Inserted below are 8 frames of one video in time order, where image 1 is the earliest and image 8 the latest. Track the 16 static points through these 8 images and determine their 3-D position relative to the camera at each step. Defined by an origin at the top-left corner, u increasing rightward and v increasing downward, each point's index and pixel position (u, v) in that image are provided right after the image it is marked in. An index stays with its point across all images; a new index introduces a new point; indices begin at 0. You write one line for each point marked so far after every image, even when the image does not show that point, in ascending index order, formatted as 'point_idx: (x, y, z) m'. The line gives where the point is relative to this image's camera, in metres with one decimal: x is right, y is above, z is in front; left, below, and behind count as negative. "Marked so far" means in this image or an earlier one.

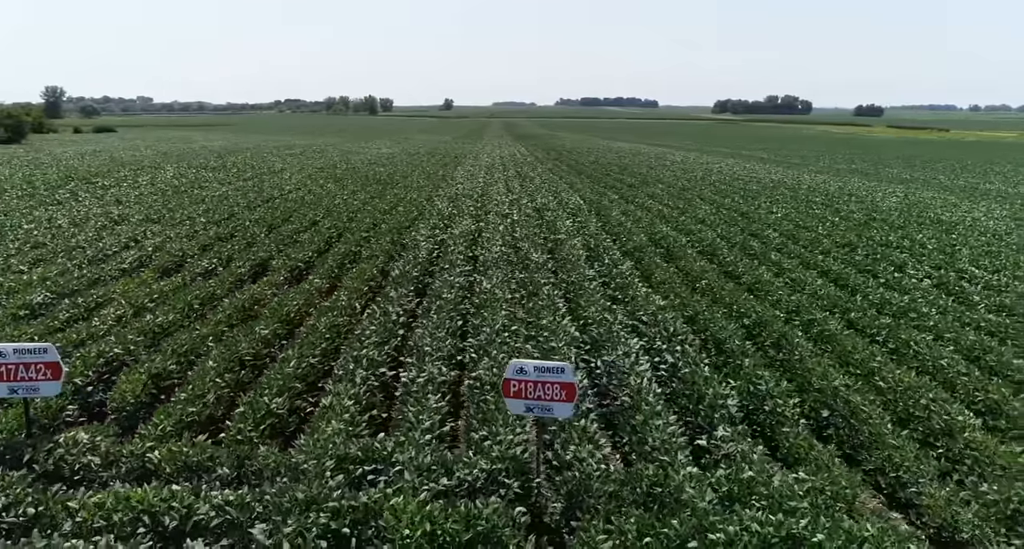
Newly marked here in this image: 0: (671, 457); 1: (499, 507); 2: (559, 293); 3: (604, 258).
0: (+1.7, -2.0, +8.0) m
1: (-0.1, -2.3, +7.0) m
2: (+0.9, -0.3, +14.0) m
3: (+2.2, +0.4, +17.2) m
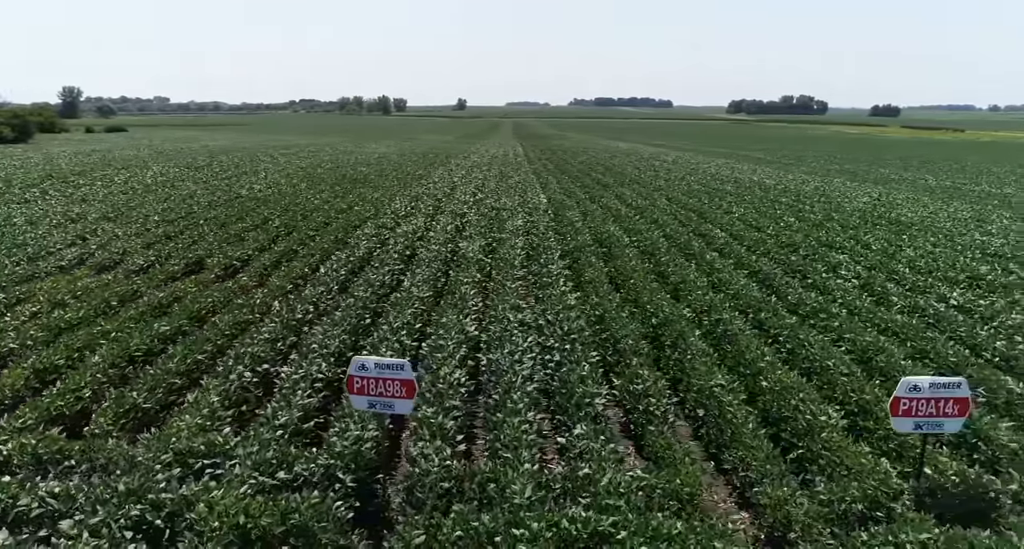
0: (0.0, -2.0, +8.1) m
1: (-1.9, -2.2, +7.1) m
2: (-0.7, -0.3, +14.1) m
3: (+0.7, +0.4, +17.2) m
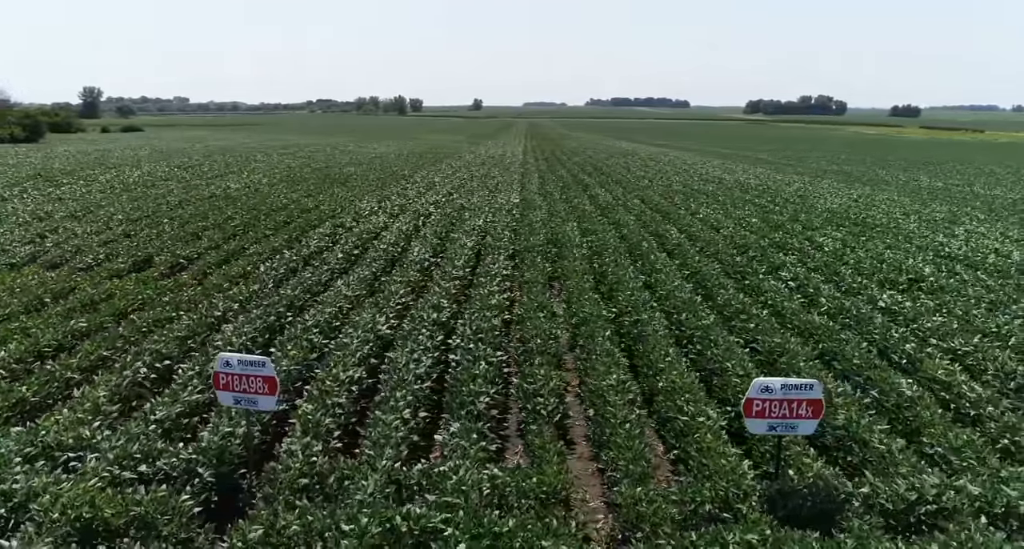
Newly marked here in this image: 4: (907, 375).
0: (-1.5, -2.0, +8.1) m
1: (-3.4, -2.2, +7.3) m
2: (-2.0, -0.3, +14.2) m
3: (-0.6, +0.4, +17.3) m
4: (+5.6, -1.4, +10.2) m
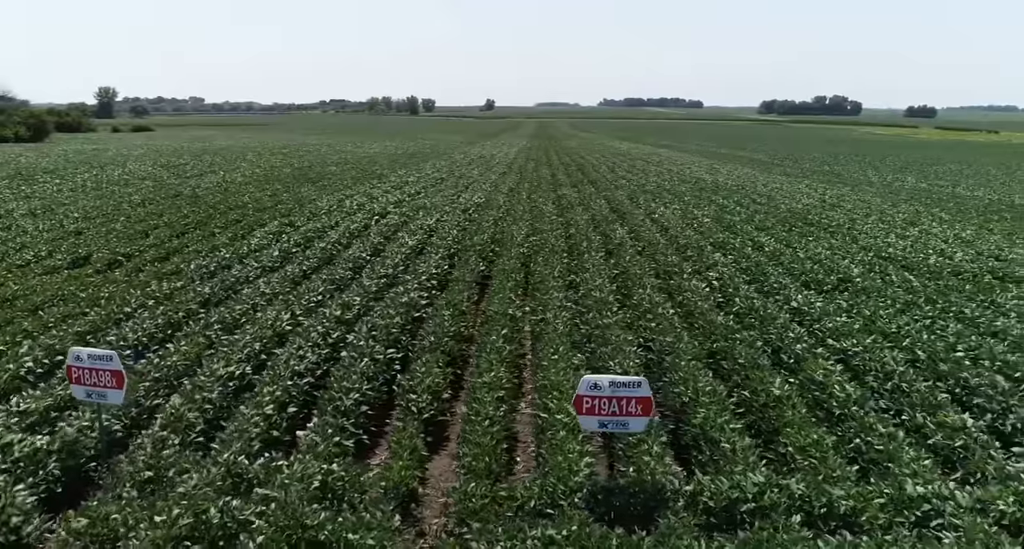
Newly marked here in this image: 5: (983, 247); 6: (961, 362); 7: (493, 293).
0: (-3.2, -1.9, +8.3) m
1: (-5.1, -2.2, +7.4) m
2: (-3.6, -0.3, +14.3) m
3: (-2.2, +0.4, +17.4) m
4: (+3.9, -1.4, +10.2) m
5: (+12.5, +0.7, +19.1) m
6: (+6.4, -1.3, +10.3) m
7: (-0.4, -0.4, +14.4) m
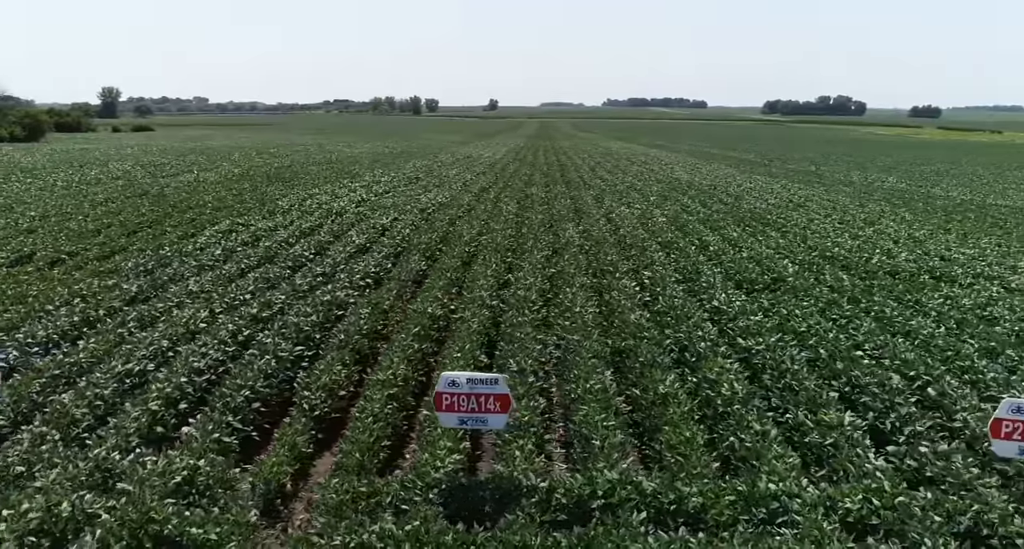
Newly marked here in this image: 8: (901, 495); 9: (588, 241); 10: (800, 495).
0: (-4.7, -1.9, +8.3) m
1: (-6.6, -2.1, +7.5) m
2: (-5.1, -0.2, +14.4) m
3: (-3.6, +0.5, +17.4) m
4: (+2.5, -1.4, +10.2) m
5: (+11.1, +0.7, +19.1) m
6: (+4.9, -1.2, +10.3) m
7: (-1.8, -0.3, +14.4) m
8: (+3.8, -2.1, +7.0) m
9: (+2.0, +0.9, +18.9) m
10: (+2.8, -2.1, +7.0) m
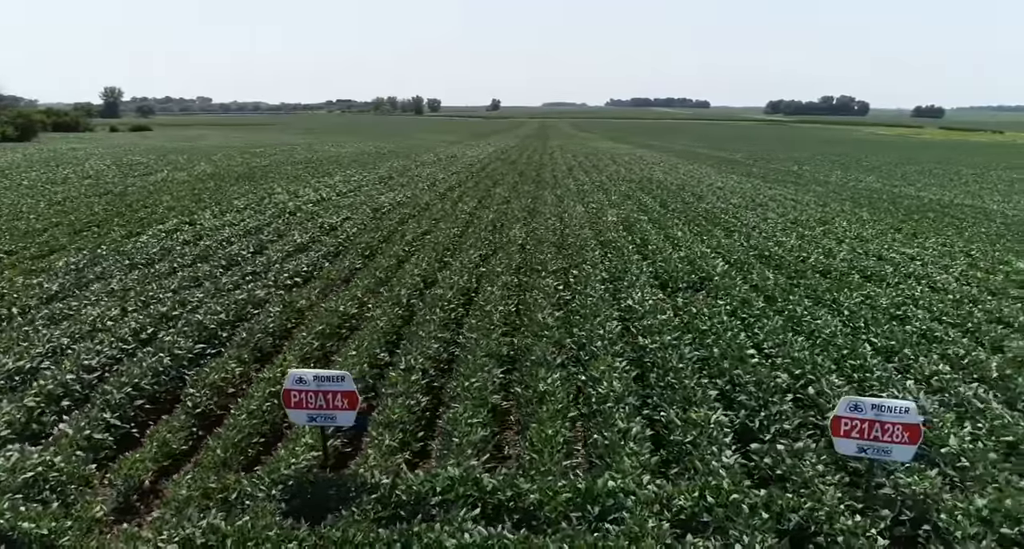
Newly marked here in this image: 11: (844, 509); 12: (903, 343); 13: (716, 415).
0: (-6.2, -1.9, +8.4) m
1: (-8.2, -2.1, +7.5) m
2: (-6.6, -0.2, +14.4) m
3: (-5.1, +0.5, +17.5) m
4: (+0.9, -1.4, +10.3) m
5: (+9.5, +0.8, +19.1) m
6: (+3.4, -1.2, +10.3) m
7: (-3.3, -0.3, +14.5) m
8: (+2.2, -2.1, +7.0) m
9: (+0.5, +0.9, +19.0) m
10: (+1.2, -2.1, +7.1) m
11: (+3.1, -2.2, +6.8) m
12: (+6.1, -1.1, +11.3) m
13: (+2.5, -1.7, +8.7) m
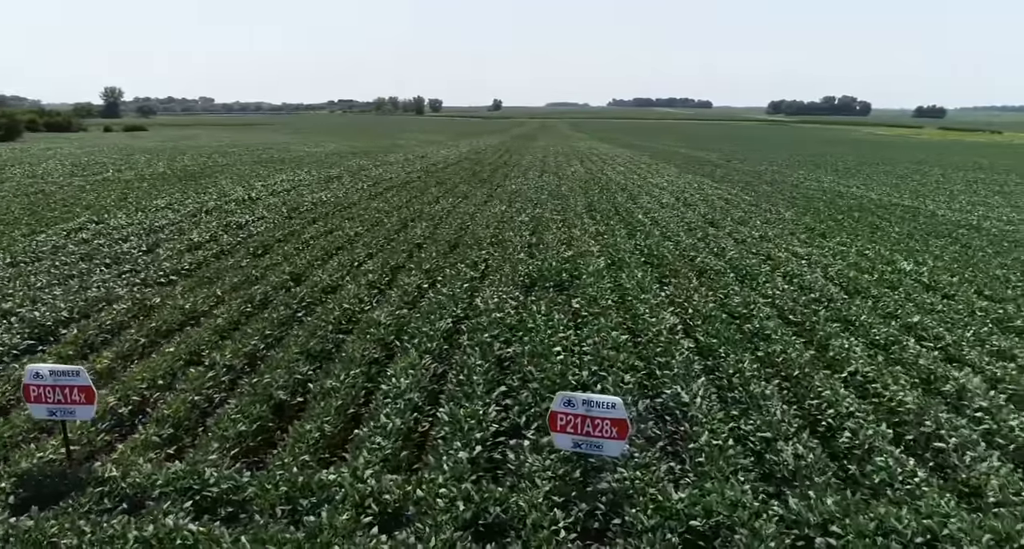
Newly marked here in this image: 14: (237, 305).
0: (-9.0, -1.8, +8.5) m
1: (-11.0, -2.0, +7.7) m
2: (-9.4, -0.2, +14.6) m
3: (-7.8, +0.5, +17.6) m
4: (-1.9, -1.3, +10.4) m
5: (+6.8, +0.8, +19.1) m
6: (+0.6, -1.2, +10.4) m
7: (-6.1, -0.3, +14.6) m
8: (-0.6, -2.1, +7.1) m
9: (-2.2, +0.9, +19.1) m
10: (-1.6, -2.1, +7.1) m
11: (+0.3, -2.2, +6.9) m
12: (+3.4, -1.1, +11.4) m
13: (-0.3, -1.7, +8.8) m
14: (-5.0, -0.6, +13.2) m
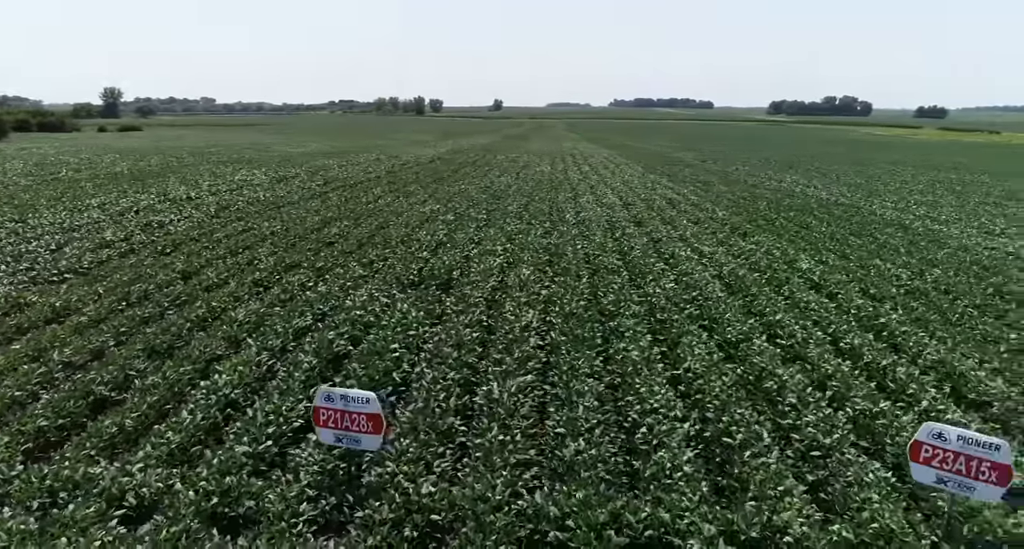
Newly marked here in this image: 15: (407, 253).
0: (-11.4, -1.8, +8.6) m
1: (-13.4, -2.0, +7.8) m
2: (-11.7, -0.1, +14.7) m
3: (-10.2, +0.6, +17.7) m
4: (-4.3, -1.3, +10.4) m
5: (+4.5, +0.8, +19.2) m
6: (-1.8, -1.2, +10.5) m
7: (-8.5, -0.2, +14.7) m
8: (-3.0, -2.1, +7.2) m
9: (-4.6, +1.0, +19.1) m
10: (-4.0, -2.1, +7.2) m
11: (-2.1, -2.1, +7.0) m
12: (+1.0, -1.0, +11.4) m
13: (-2.7, -1.6, +8.9) m
14: (-7.3, -0.5, +13.3) m
15: (-2.5, +0.6, +17.4) m
